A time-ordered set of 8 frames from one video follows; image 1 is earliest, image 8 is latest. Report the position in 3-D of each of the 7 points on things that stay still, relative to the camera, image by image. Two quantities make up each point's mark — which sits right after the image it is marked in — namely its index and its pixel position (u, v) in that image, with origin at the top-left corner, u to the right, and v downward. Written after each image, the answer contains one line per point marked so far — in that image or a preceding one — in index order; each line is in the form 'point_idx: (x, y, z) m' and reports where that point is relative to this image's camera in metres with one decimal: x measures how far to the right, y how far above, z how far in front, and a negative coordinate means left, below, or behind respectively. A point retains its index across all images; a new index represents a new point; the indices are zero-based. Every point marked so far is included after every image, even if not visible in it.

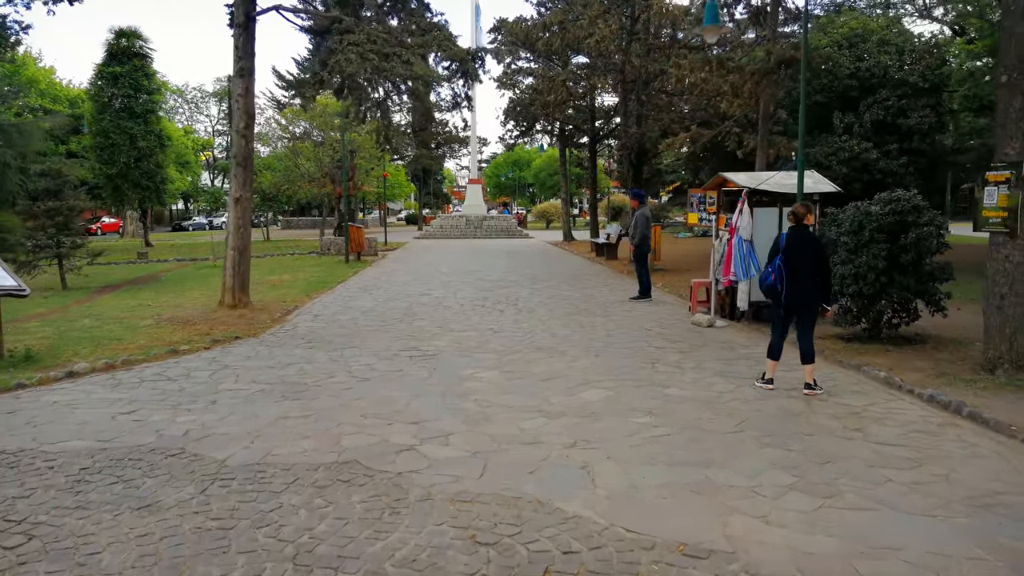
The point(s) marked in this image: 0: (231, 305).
0: (-4.5, -0.3, +13.1) m
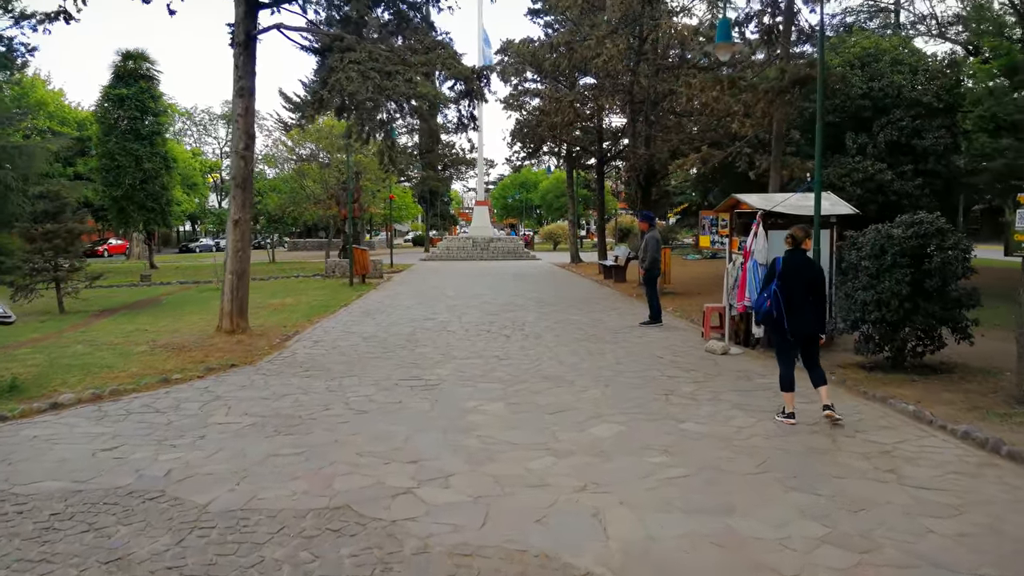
0: (-4.4, -0.7, +12.7) m
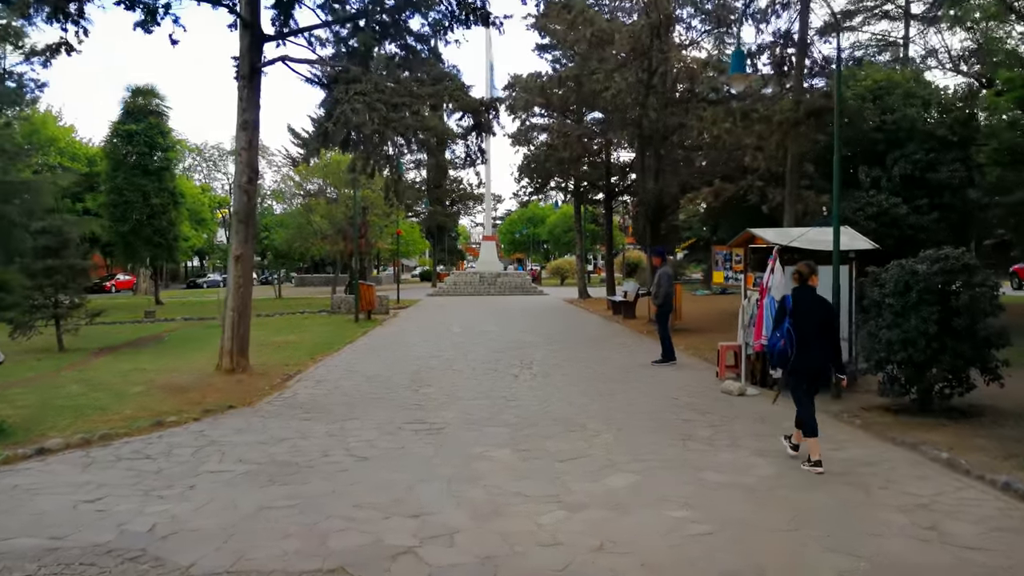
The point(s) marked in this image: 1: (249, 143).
0: (-4.3, -1.2, +12.3) m
1: (-4.0, +2.2, +12.5) m
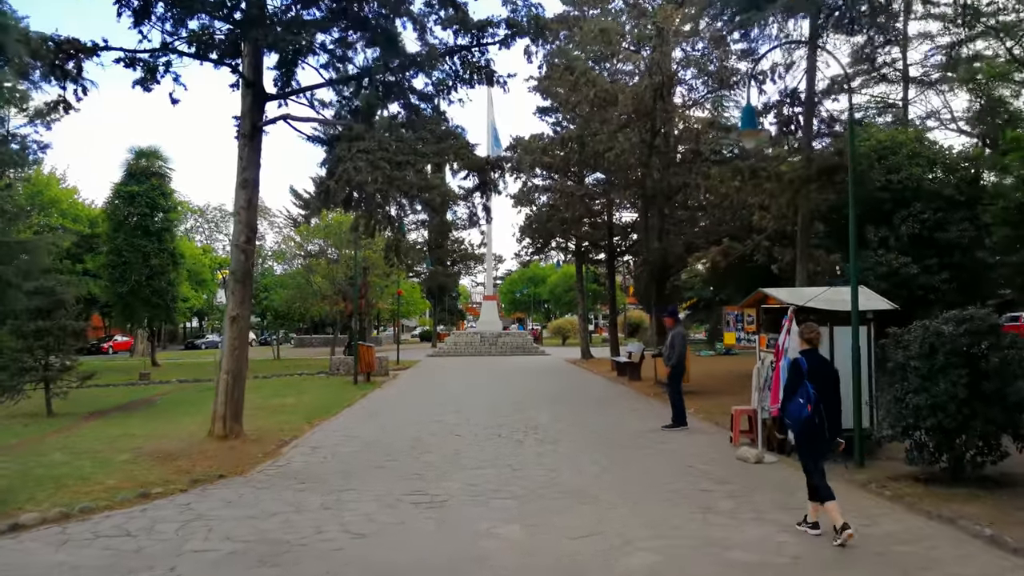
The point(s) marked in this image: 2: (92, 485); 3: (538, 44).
0: (-4.2, -2.1, +11.8) m
1: (-3.9, +1.3, +12.2) m
2: (-4.6, -2.1, +8.9) m
3: (+0.4, +3.9, +13.3) m
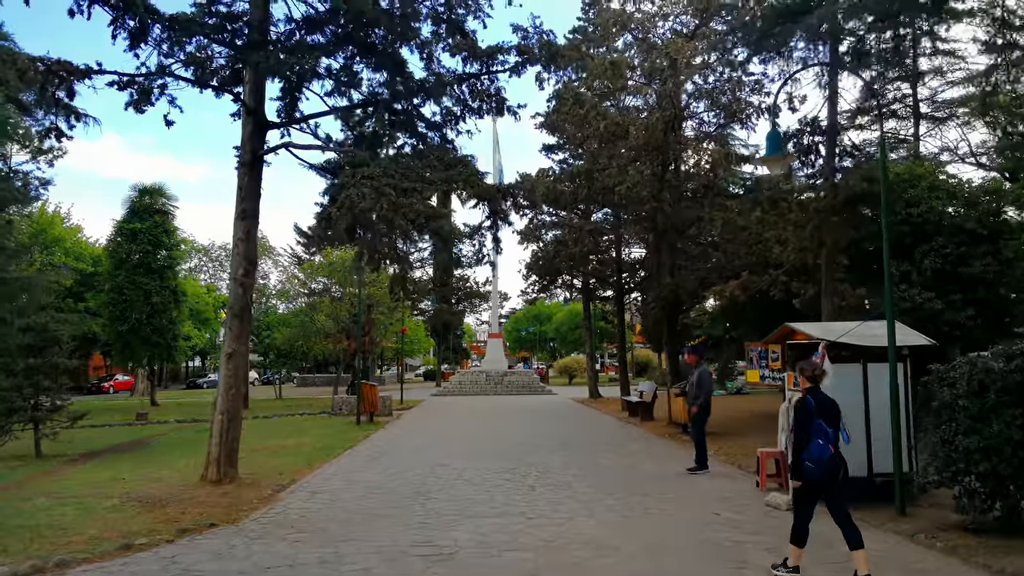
0: (-4.0, -2.6, +11.1) m
1: (-3.8, +0.8, +11.7) m
2: (-4.4, -2.5, +8.2) m
3: (+0.6, +3.4, +12.8) m
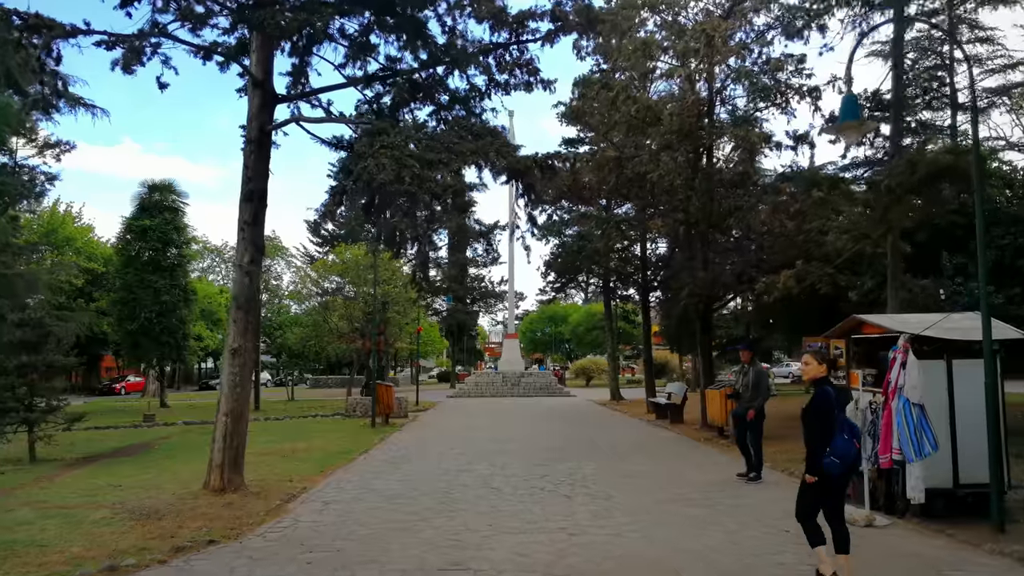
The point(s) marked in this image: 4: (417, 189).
0: (-3.6, -2.5, +10.1) m
1: (-3.3, +0.9, +10.6) m
2: (-4.0, -2.3, +7.2) m
3: (+1.0, +3.5, +11.7) m
4: (-1.2, +1.1, +9.9) m
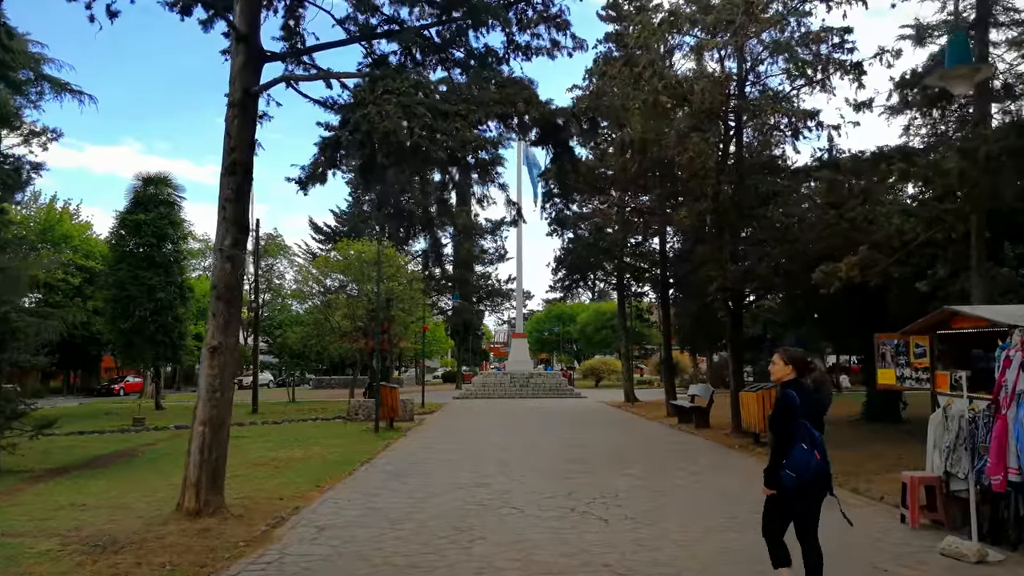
0: (-3.3, -2.3, +8.6) m
1: (-3.1, +1.1, +9.1) m
2: (-3.8, -2.2, +5.7) m
3: (+1.3, +3.7, +10.2) m
4: (-0.9, +1.3, +8.4) m
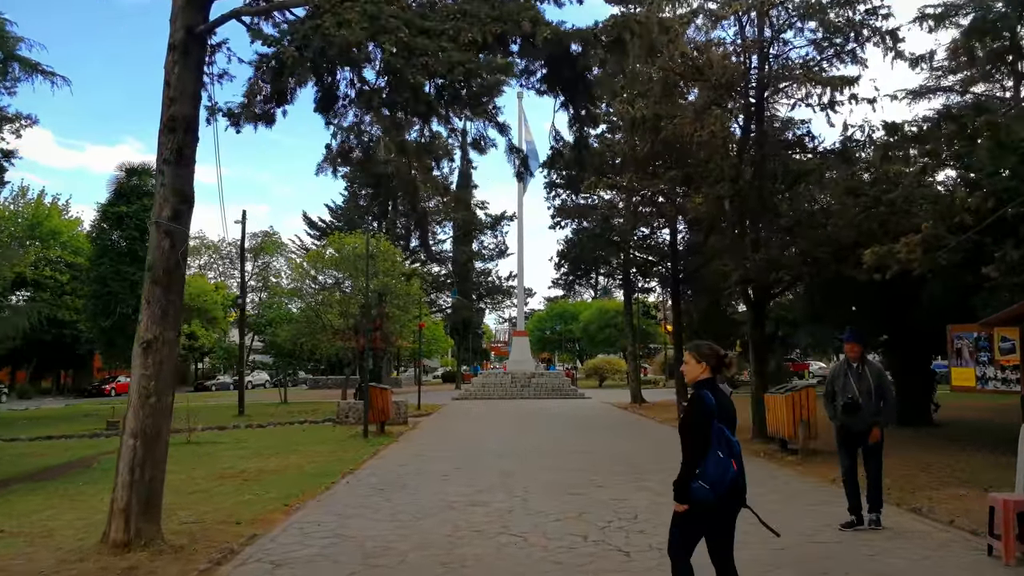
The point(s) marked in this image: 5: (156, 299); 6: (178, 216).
0: (-3.3, -2.2, +7.0) m
1: (-3.1, +1.2, +7.5) m
2: (-3.8, -2.0, +4.1) m
3: (+1.3, +3.8, +8.6) m
4: (-0.9, +1.4, +6.8) m
5: (-3.2, -0.1, +7.3) m
6: (-3.0, +0.6, +7.4) m
